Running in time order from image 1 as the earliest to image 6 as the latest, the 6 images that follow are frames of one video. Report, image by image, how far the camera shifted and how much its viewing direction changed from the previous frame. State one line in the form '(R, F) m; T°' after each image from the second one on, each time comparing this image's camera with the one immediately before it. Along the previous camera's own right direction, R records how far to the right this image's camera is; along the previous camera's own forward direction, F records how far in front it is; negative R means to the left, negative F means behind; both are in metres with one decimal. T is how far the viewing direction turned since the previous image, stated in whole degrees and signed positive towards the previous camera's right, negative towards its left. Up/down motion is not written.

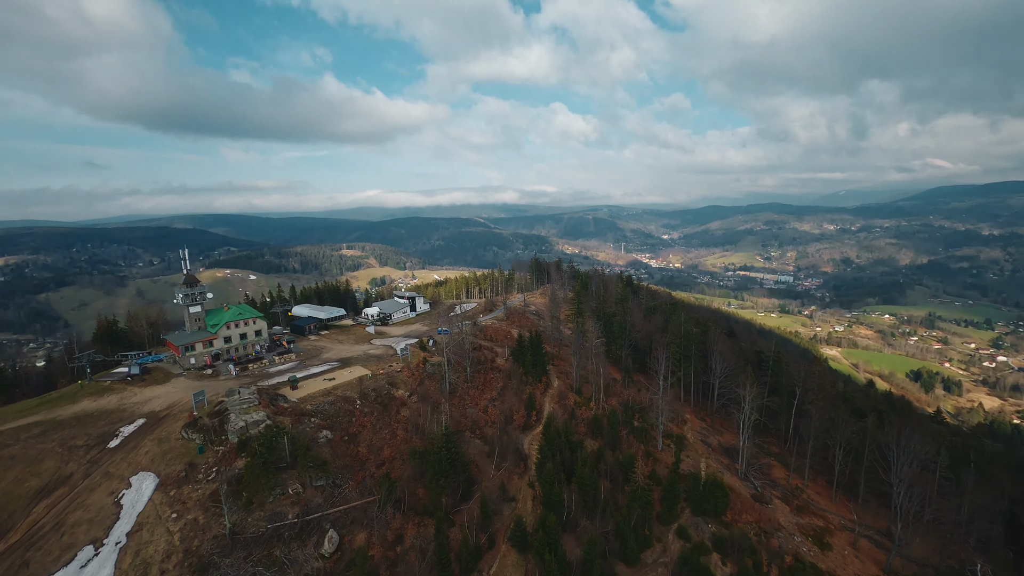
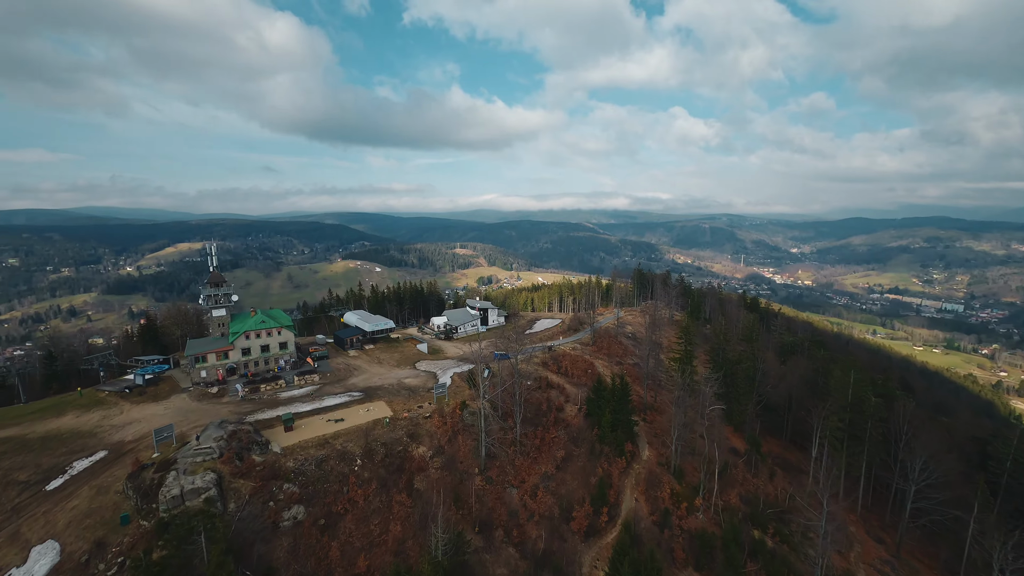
(+1.9, +13.6) m; -13°
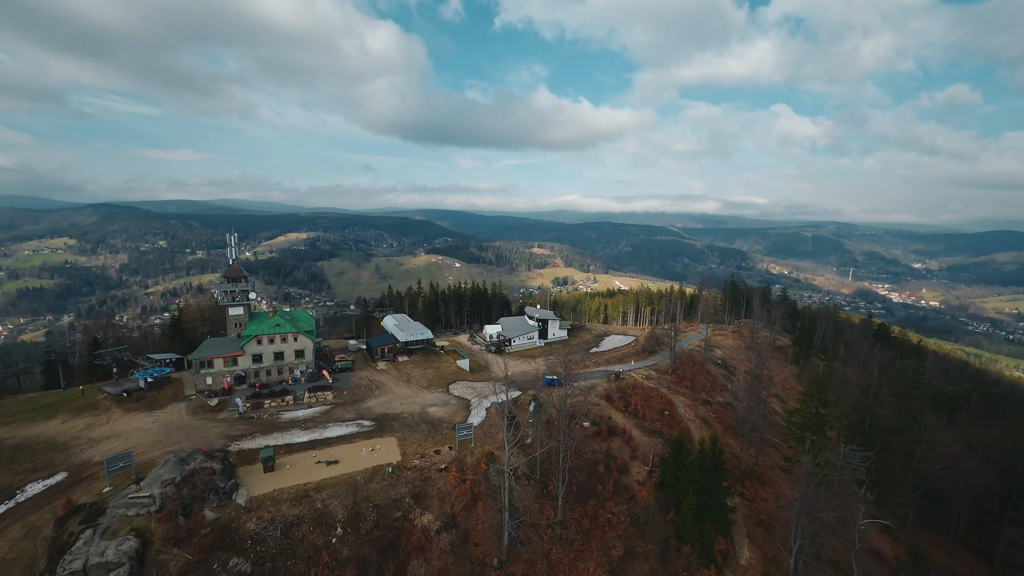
(+1.3, +9.1) m; -9°
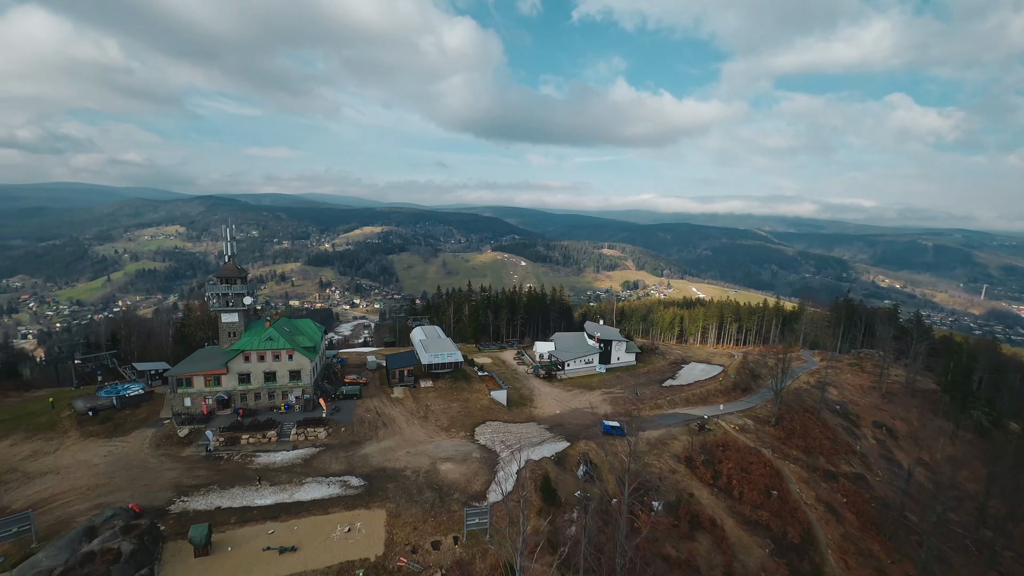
(+1.0, +9.2) m; -8°
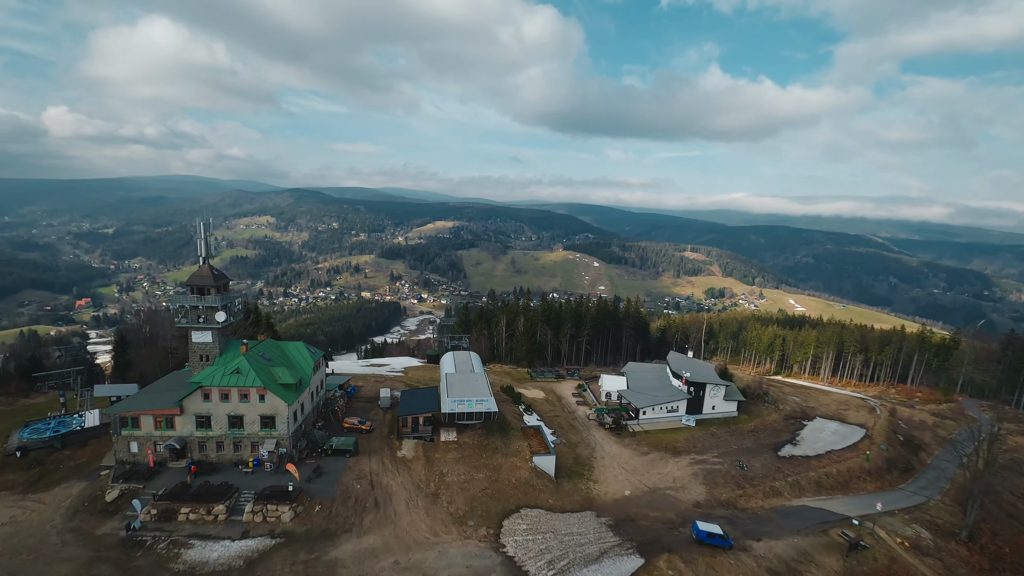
(+0.7, +9.6) m; -9°
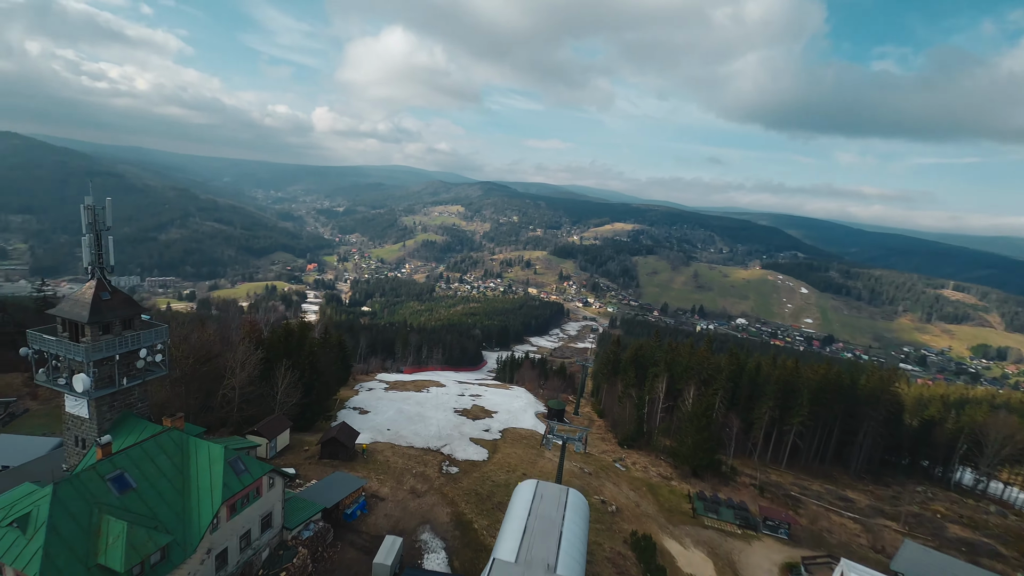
(+0.2, +15.9) m; -21°
